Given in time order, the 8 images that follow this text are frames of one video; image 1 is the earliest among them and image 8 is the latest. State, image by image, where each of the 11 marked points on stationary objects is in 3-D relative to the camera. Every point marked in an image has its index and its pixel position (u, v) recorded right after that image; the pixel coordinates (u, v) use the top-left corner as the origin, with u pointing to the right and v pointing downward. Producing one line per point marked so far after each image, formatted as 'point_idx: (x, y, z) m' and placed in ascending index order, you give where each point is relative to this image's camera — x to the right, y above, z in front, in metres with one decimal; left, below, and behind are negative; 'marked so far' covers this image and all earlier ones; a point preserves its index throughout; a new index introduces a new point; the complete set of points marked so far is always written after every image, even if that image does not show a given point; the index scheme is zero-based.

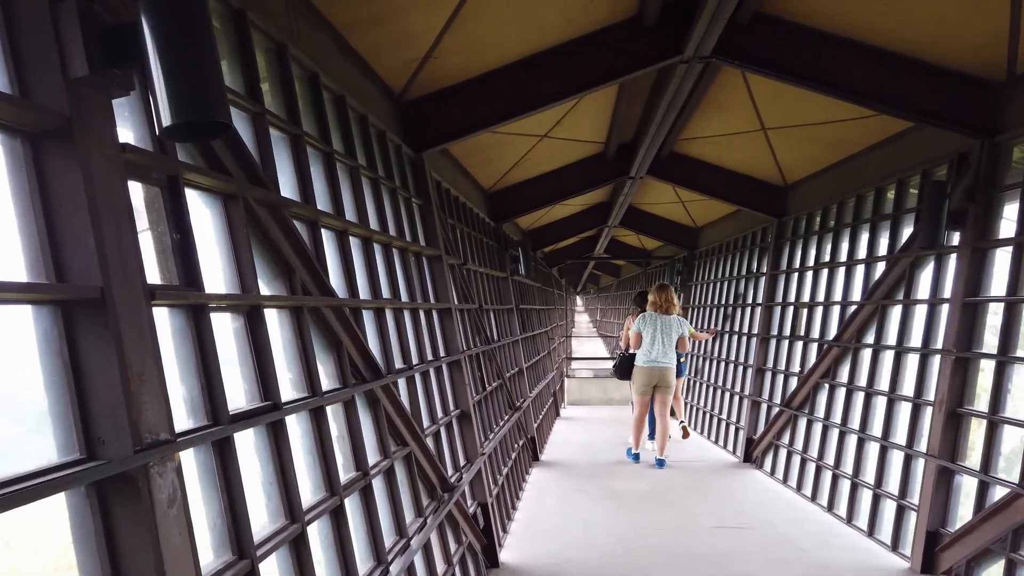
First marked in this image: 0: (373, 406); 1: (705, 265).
0: (-0.4, -0.4, +2.4) m
1: (+2.0, +0.2, +8.0) m
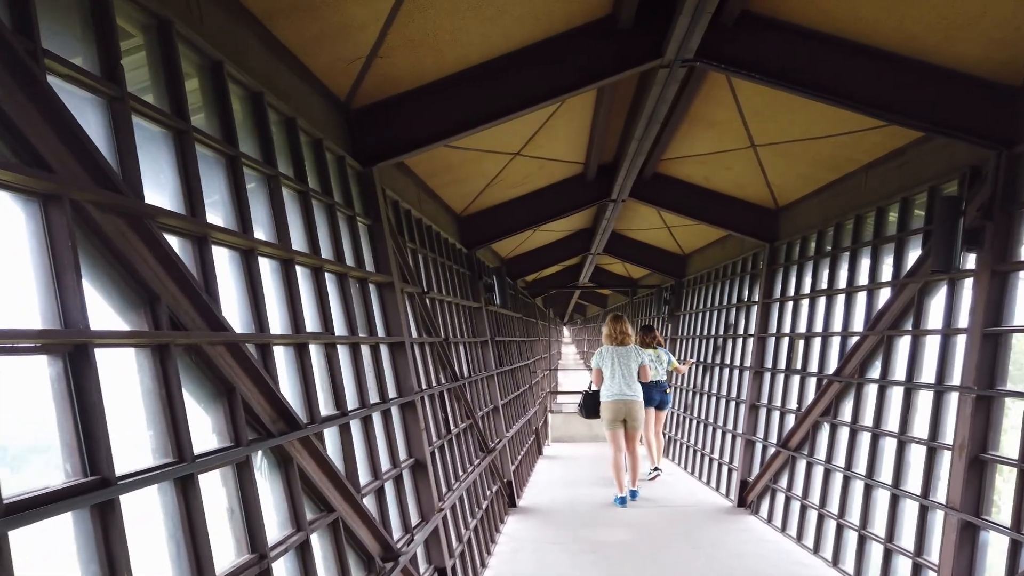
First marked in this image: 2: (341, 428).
0: (-0.6, -0.4, +1.9) m
1: (+1.8, -0.1, +7.6) m
2: (-0.5, -0.4, +2.4) m
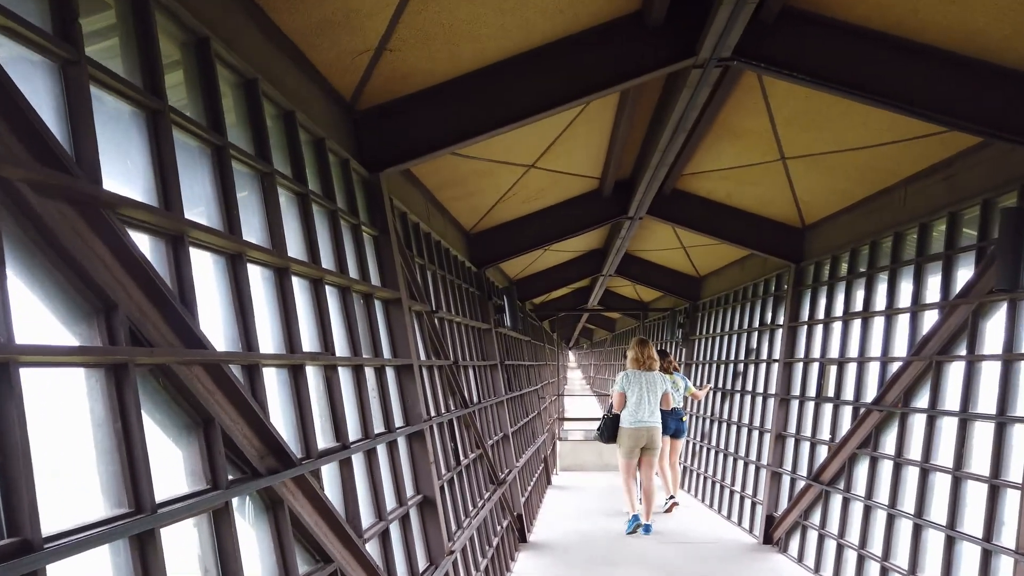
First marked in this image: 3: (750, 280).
0: (-0.5, -0.5, +1.6) m
1: (+1.9, -0.3, +7.3) m
2: (-0.5, -0.5, +2.1) m
3: (+1.9, +0.1, +6.1) m
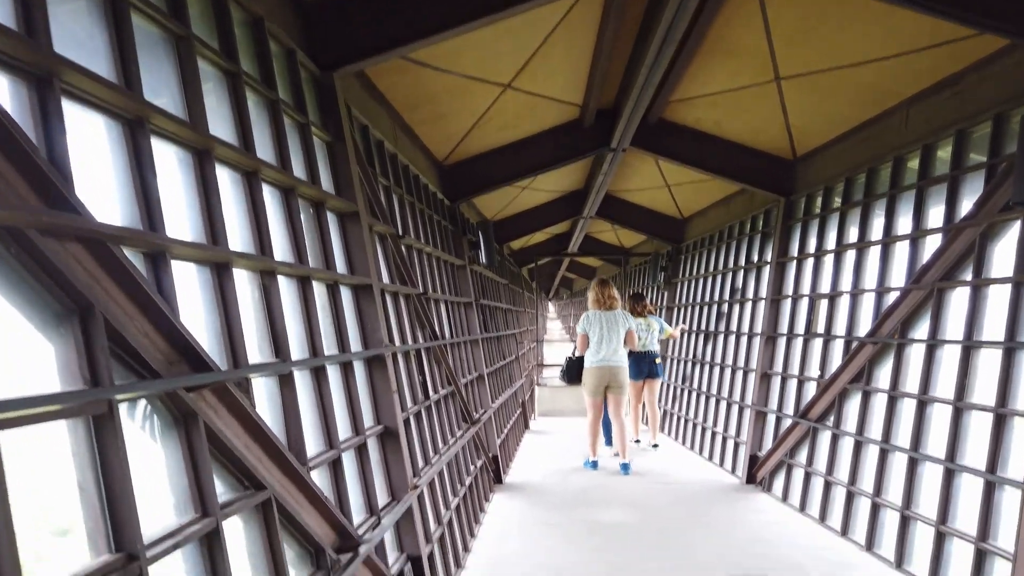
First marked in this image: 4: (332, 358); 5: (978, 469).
0: (-0.6, -0.2, +1.4) m
1: (+1.7, +0.3, +7.1) m
2: (-0.5, -0.2, +1.8) m
3: (+1.7, +0.5, +5.8) m
4: (-0.5, -0.2, +2.0) m
5: (+1.7, -0.7, +2.8) m
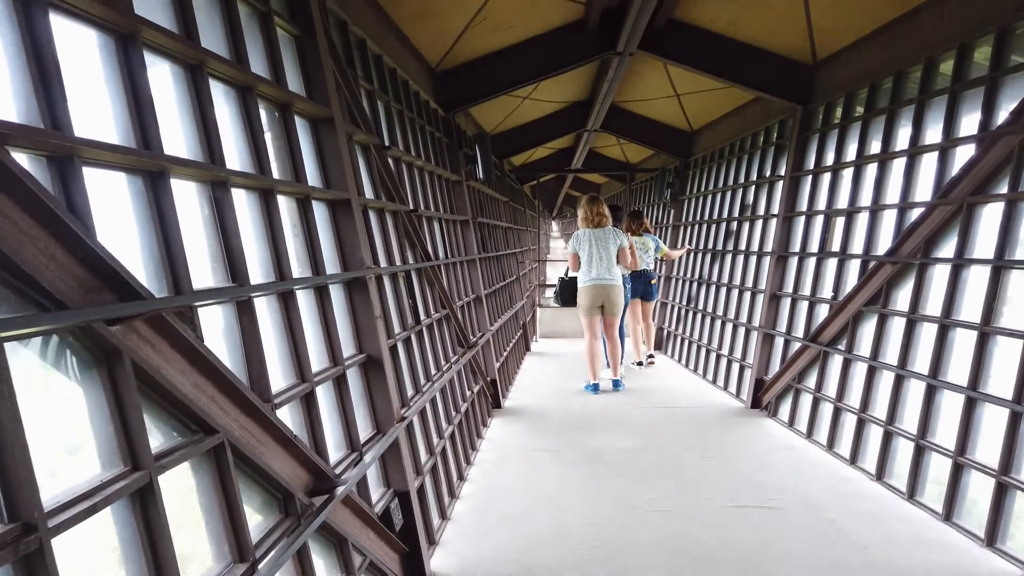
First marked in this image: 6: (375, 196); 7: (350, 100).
0: (-0.6, -0.1, +1.2) m
1: (+1.7, +1.0, +6.7) m
2: (-0.6, 0.0, +1.6) m
3: (+1.7, +1.1, +5.5) m
4: (-0.5, 0.0, +1.8) m
5: (+1.7, -0.4, +2.6) m
6: (-0.5, +0.3, +2.9) m
7: (-0.6, +0.7, +2.7) m
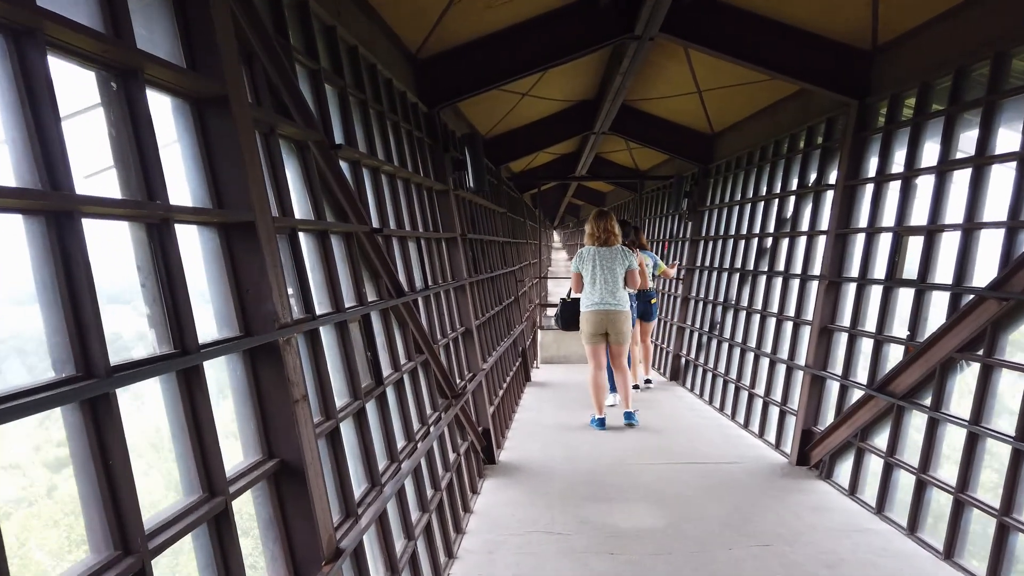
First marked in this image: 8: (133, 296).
0: (-0.6, -0.2, +0.4) m
1: (+1.7, +0.8, +6.0) m
2: (-0.6, -0.2, +0.8) m
3: (+1.7, +1.0, +4.7) m
4: (-0.5, -0.1, +1.0) m
5: (+1.7, -0.5, +1.8) m
6: (-0.5, +0.2, +2.1) m
7: (-0.6, +0.5, +1.9) m
8: (-0.6, 0.0, +1.2) m
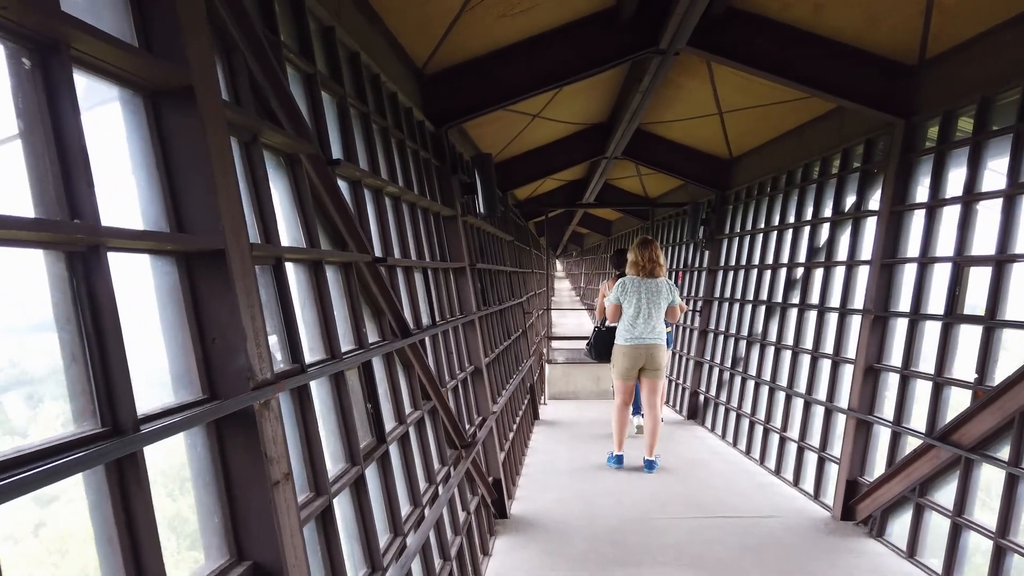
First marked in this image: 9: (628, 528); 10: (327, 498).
0: (-0.6, -0.3, 0.0) m
1: (+1.7, +0.6, +5.6) m
2: (-0.5, -0.2, +0.4) m
3: (+1.8, +0.8, +4.4) m
4: (-0.5, -0.2, +0.7) m
5: (+1.8, -0.6, +1.5) m
6: (-0.5, +0.1, +1.7) m
7: (-0.5, +0.4, +1.6) m
8: (-0.5, -0.1, +0.9) m
9: (+0.5, -1.1, +3.5) m
10: (-0.4, -0.4, +1.4) m
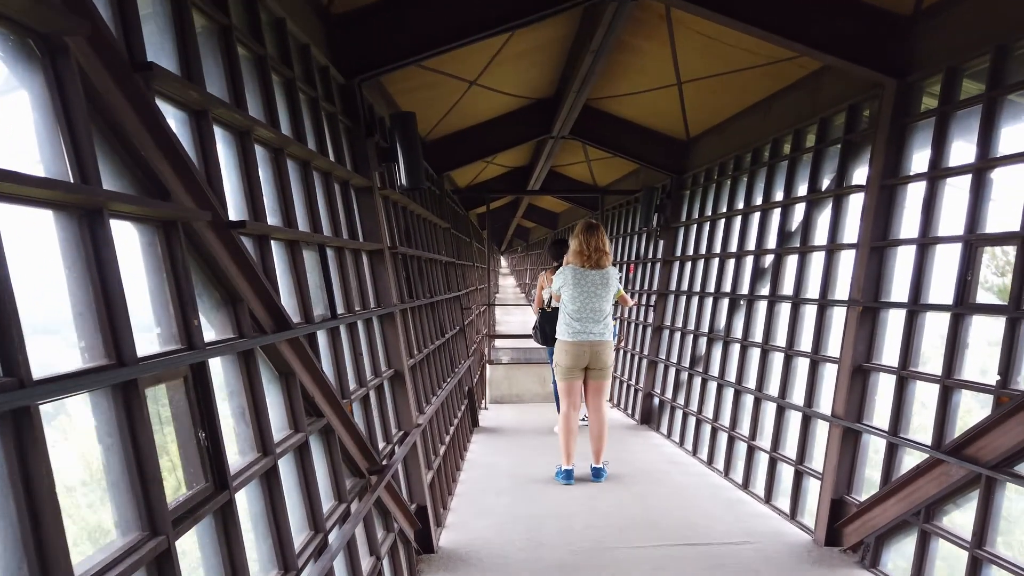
0: (-0.6, -0.2, -0.6) m
1: (+1.3, +0.6, +5.1) m
2: (-0.6, -0.2, -0.2) m
3: (+1.4, +0.8, +3.9) m
4: (-0.5, -0.1, 0.0) m
5: (+1.6, -0.6, +1.0) m
6: (-0.6, +0.2, +1.1) m
7: (-0.7, +0.5, +0.9) m
8: (-0.6, 0.0, +0.2) m
9: (+0.3, -1.1, +2.9) m
10: (-0.5, -0.3, +0.8) m
